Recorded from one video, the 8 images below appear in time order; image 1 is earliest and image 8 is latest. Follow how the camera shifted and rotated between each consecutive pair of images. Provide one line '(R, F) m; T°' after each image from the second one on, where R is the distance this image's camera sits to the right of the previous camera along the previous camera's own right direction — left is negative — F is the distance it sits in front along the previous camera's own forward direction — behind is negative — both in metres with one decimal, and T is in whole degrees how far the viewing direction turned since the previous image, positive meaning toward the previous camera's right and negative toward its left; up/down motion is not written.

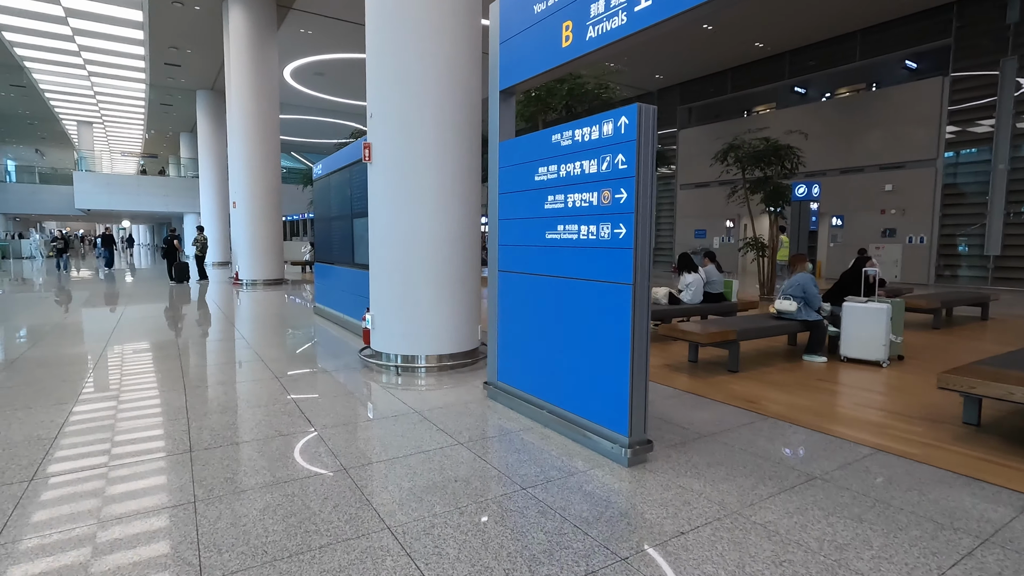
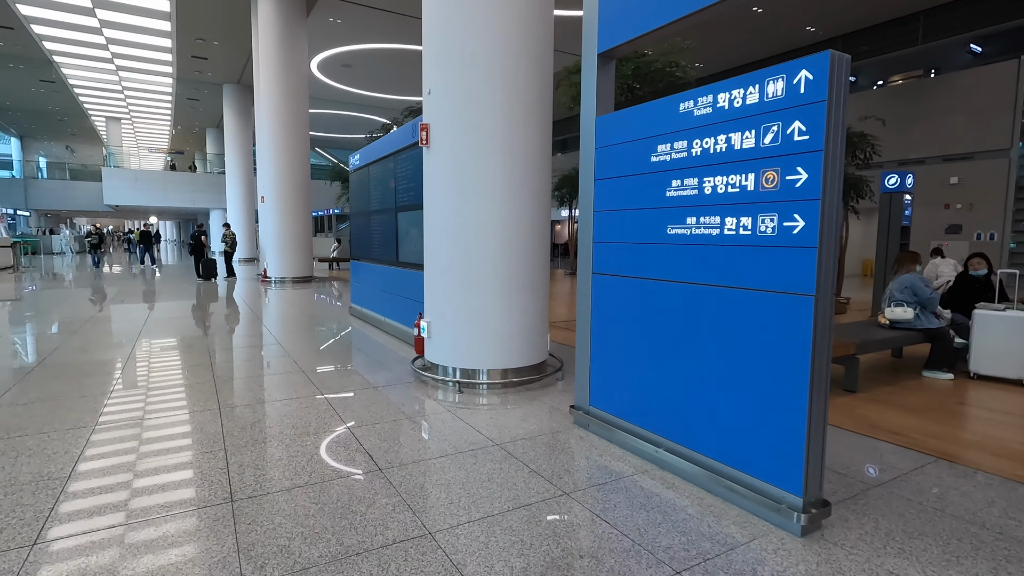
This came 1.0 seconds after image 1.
(-0.5, +0.7) m; -2°
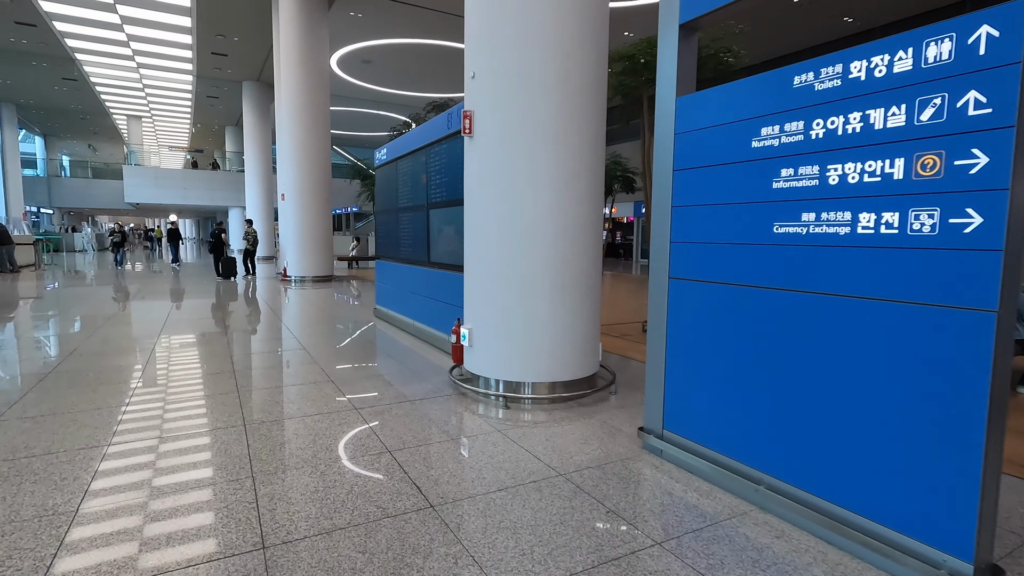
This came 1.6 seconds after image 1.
(-0.3, +0.4) m; -1°
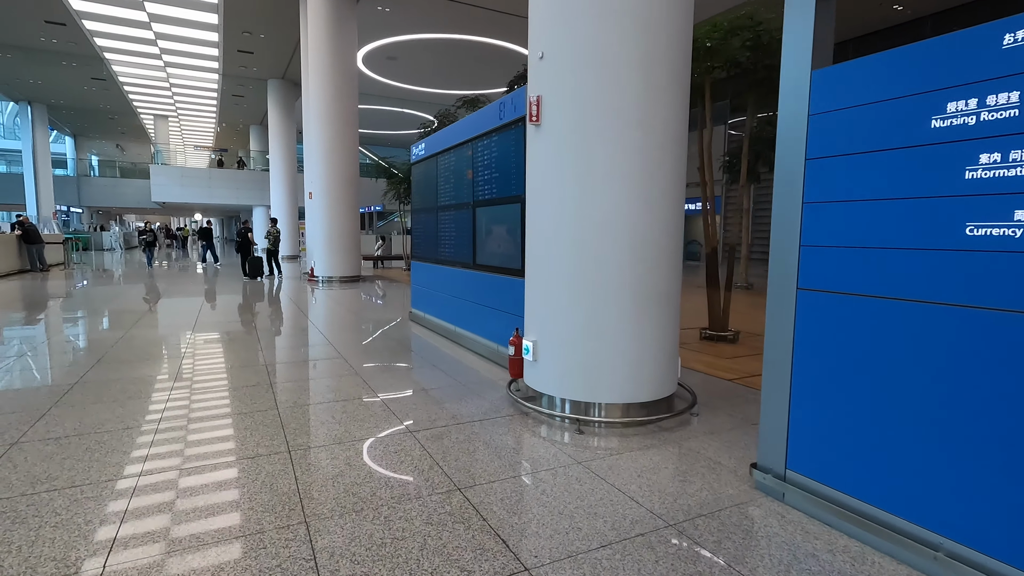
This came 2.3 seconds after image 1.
(-0.4, +0.5) m; -2°
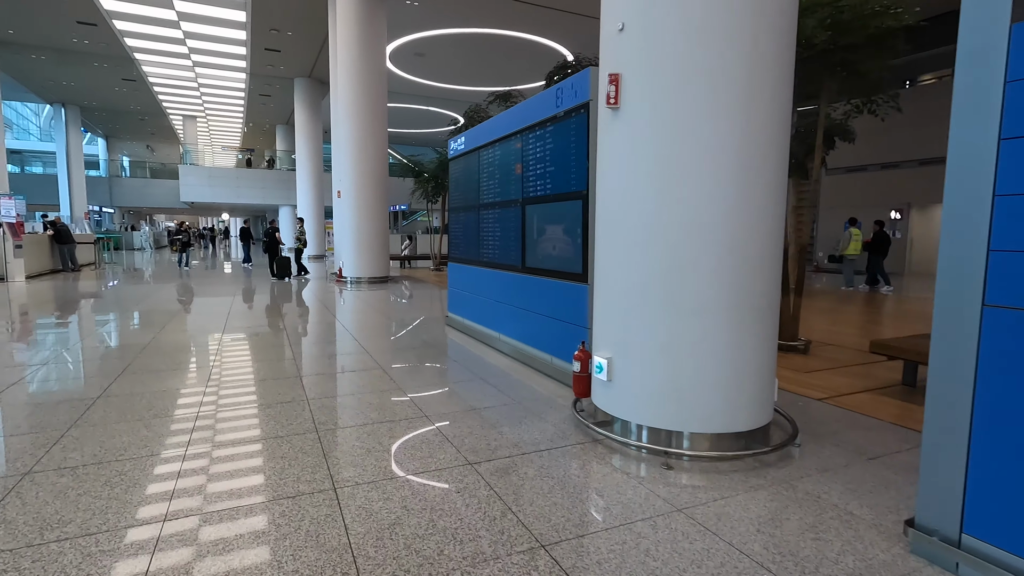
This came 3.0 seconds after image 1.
(-0.3, +0.5) m; -2°
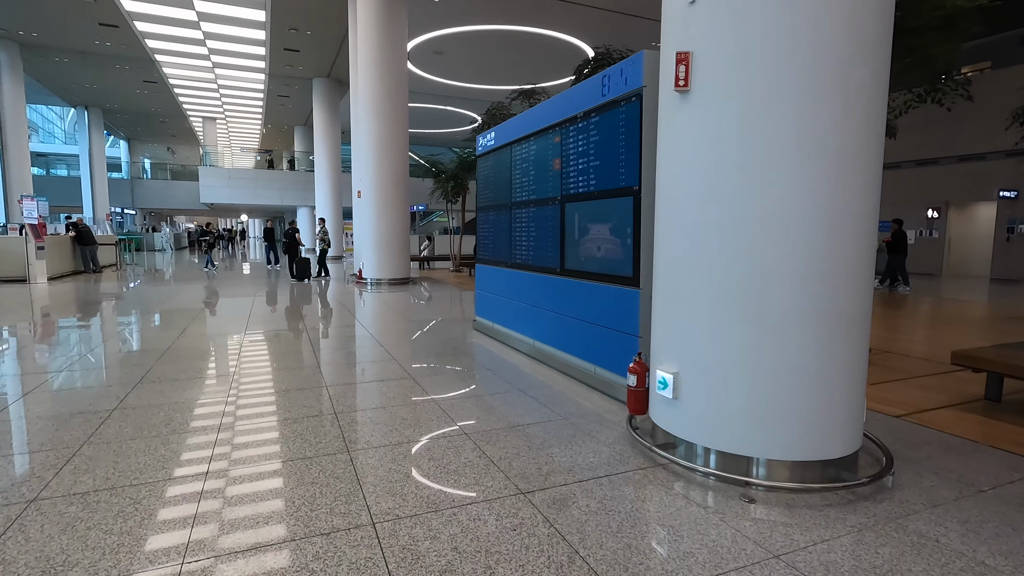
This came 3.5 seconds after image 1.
(-0.2, +0.4) m; -2°
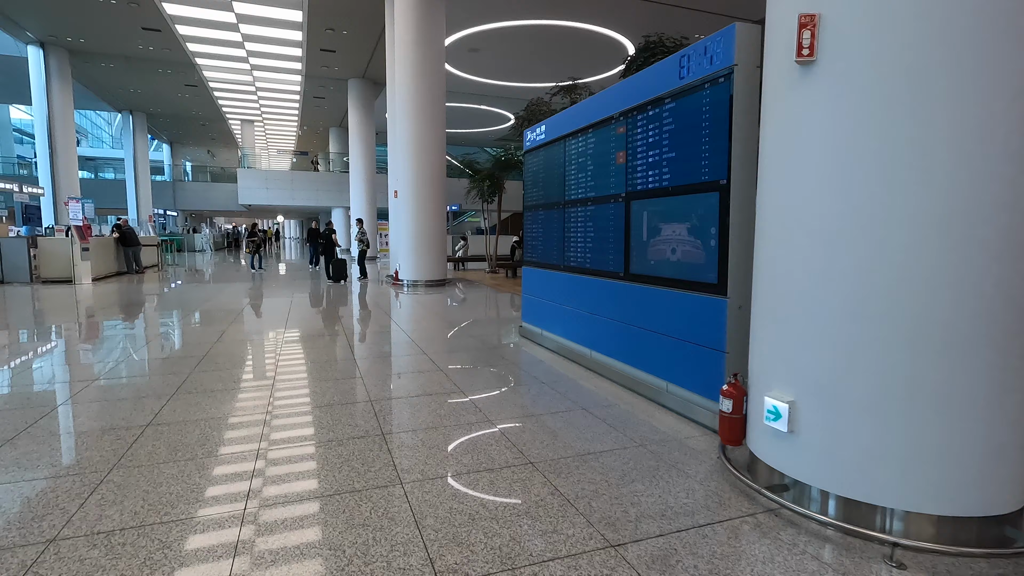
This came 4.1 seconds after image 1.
(-0.3, +0.4) m; -3°
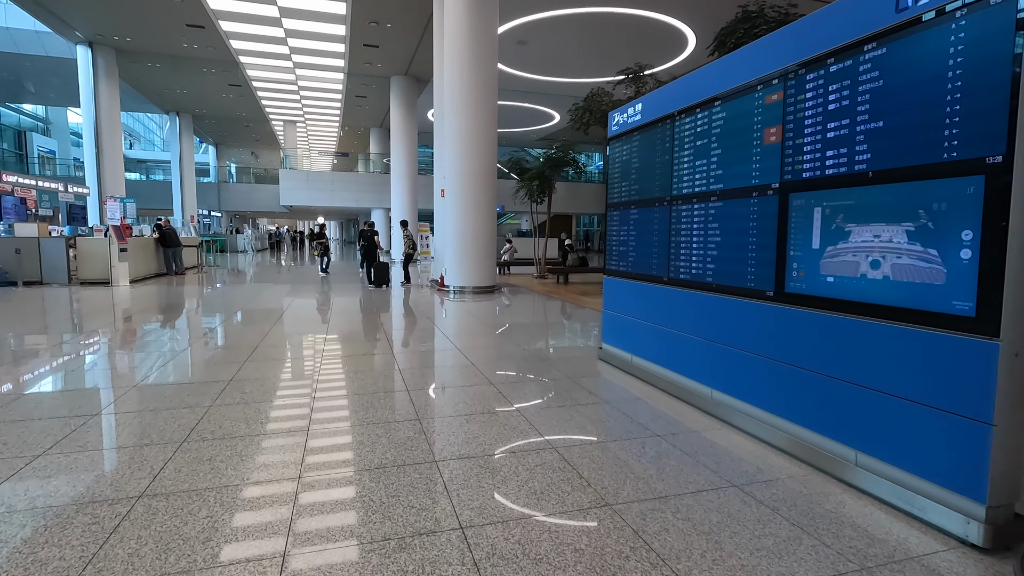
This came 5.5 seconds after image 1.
(-0.5, +1.1) m; -4°
